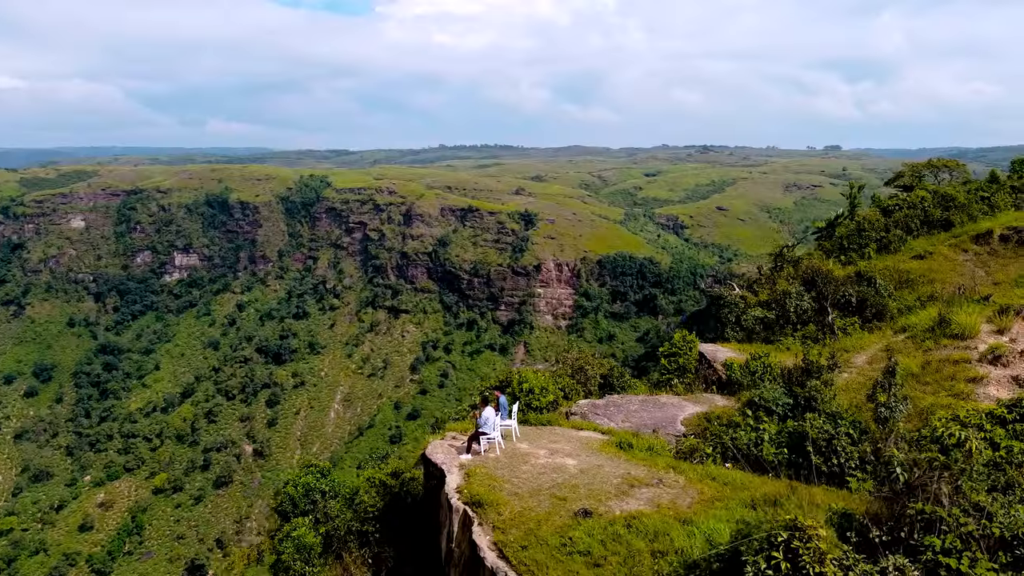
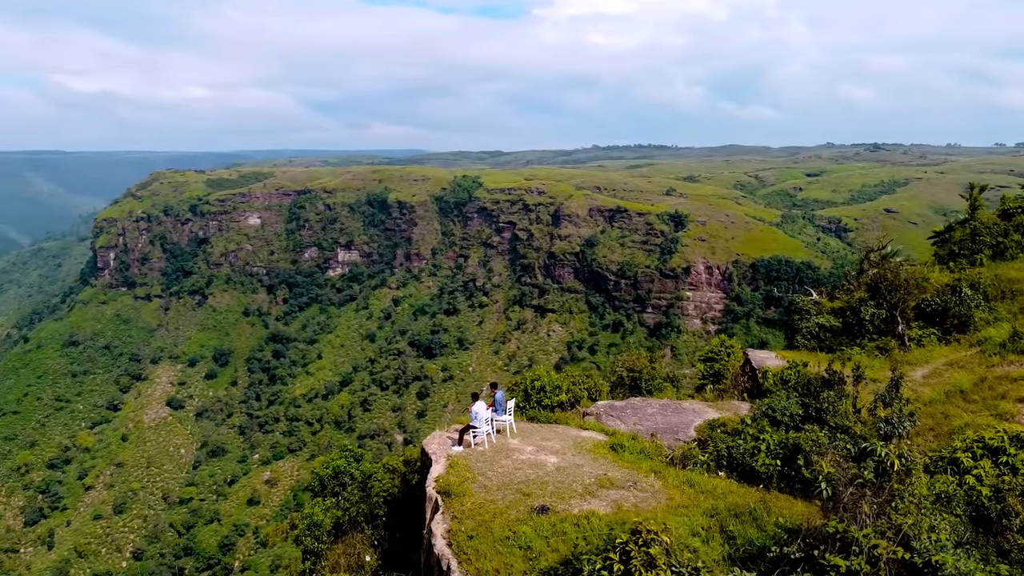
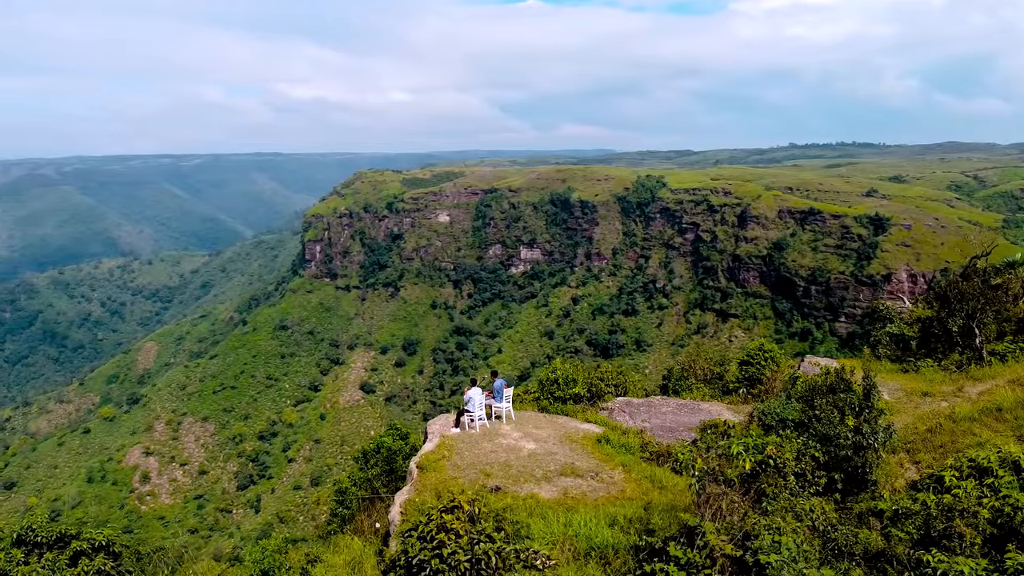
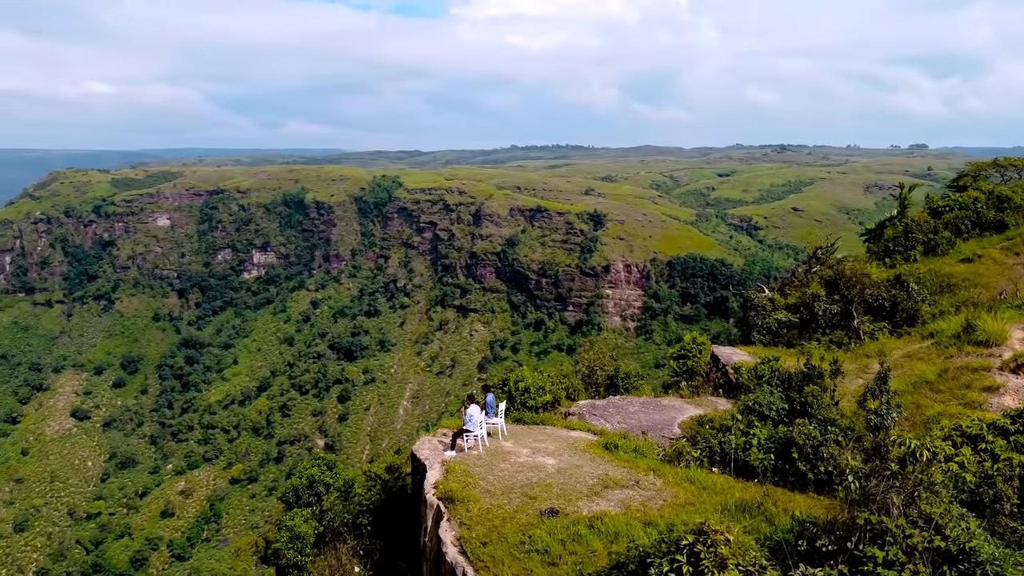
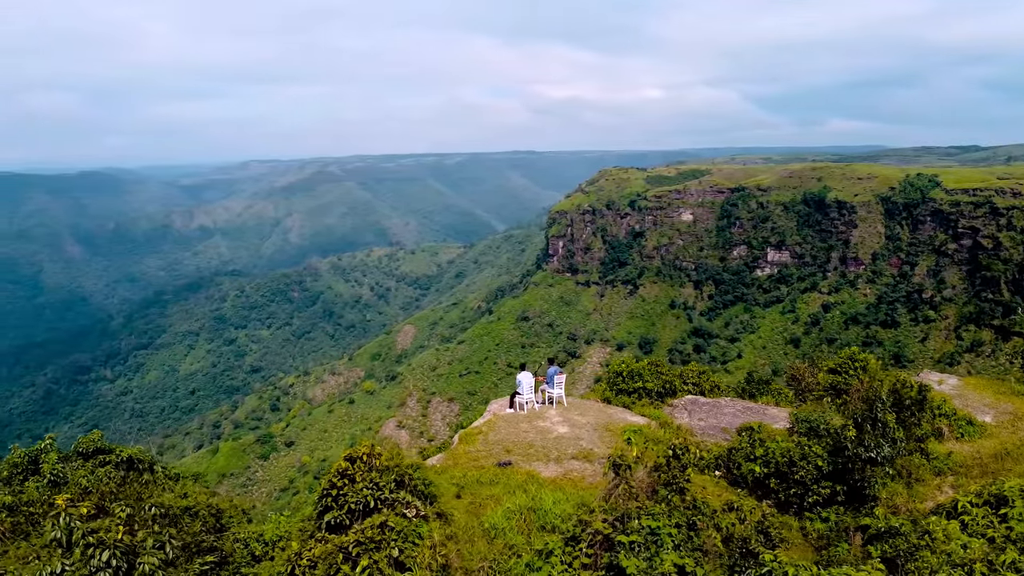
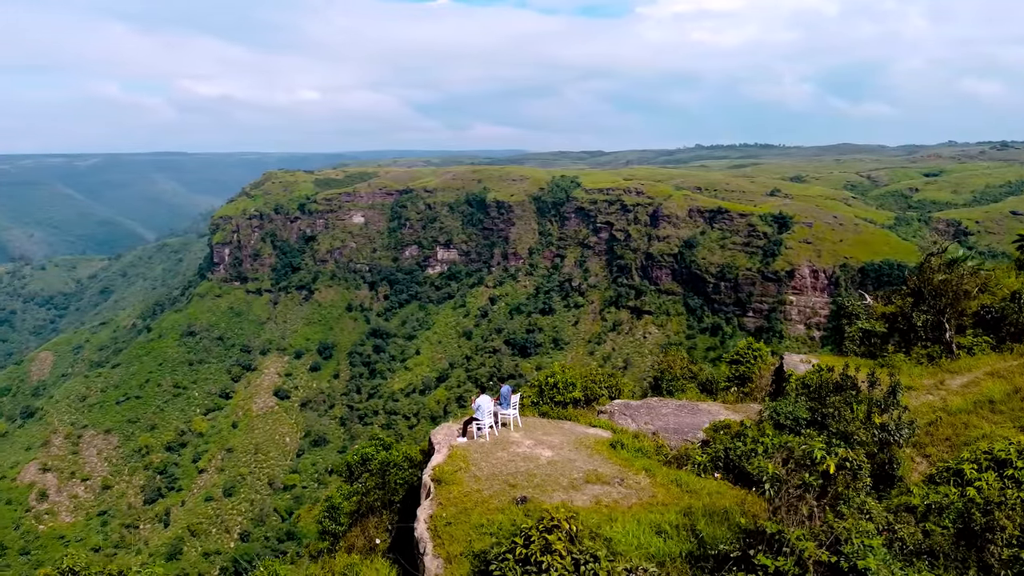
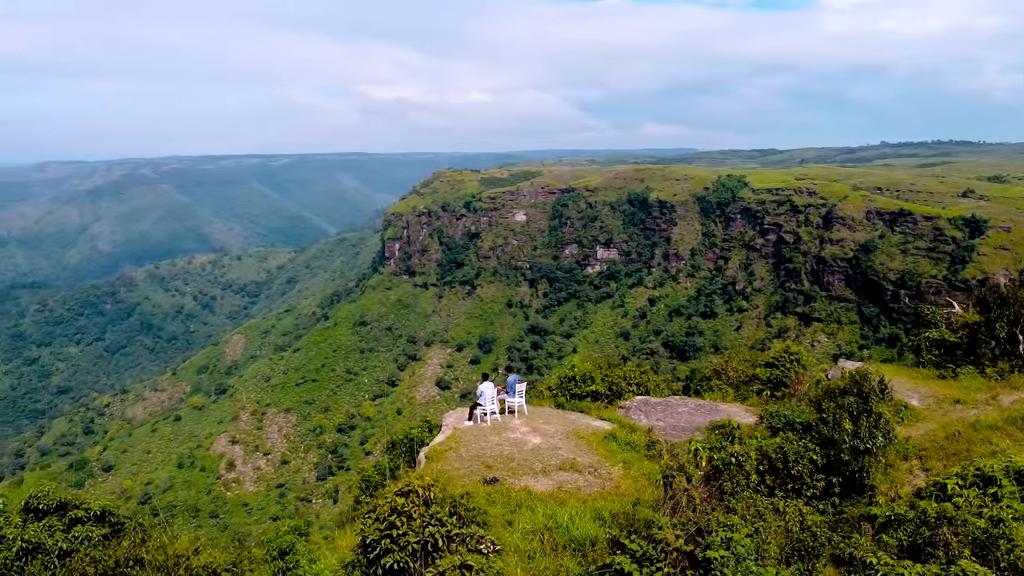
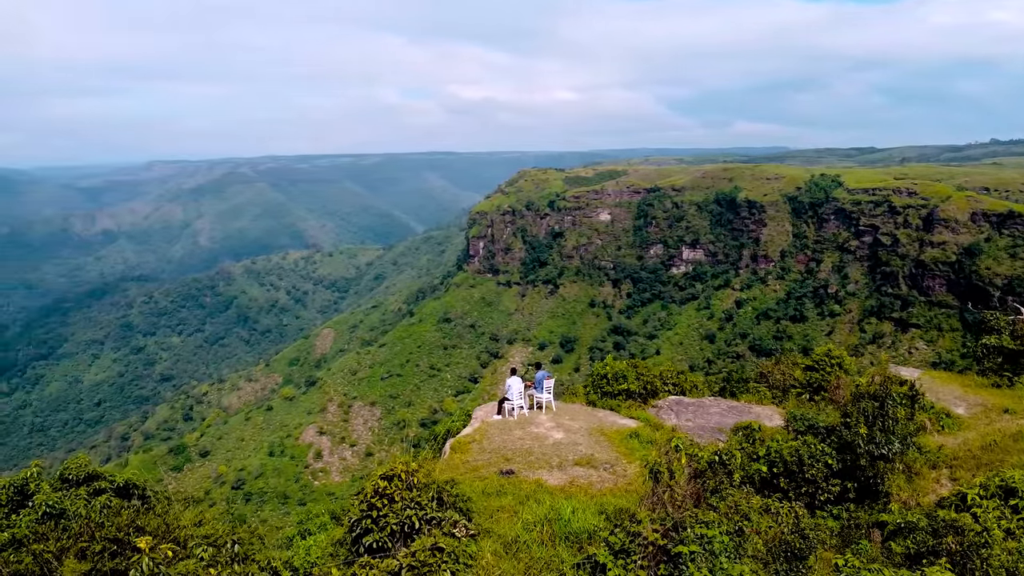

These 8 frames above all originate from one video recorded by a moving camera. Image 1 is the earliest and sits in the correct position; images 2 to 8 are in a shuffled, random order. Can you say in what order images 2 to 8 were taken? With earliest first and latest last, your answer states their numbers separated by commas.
4, 2, 6, 3, 7, 8, 5
